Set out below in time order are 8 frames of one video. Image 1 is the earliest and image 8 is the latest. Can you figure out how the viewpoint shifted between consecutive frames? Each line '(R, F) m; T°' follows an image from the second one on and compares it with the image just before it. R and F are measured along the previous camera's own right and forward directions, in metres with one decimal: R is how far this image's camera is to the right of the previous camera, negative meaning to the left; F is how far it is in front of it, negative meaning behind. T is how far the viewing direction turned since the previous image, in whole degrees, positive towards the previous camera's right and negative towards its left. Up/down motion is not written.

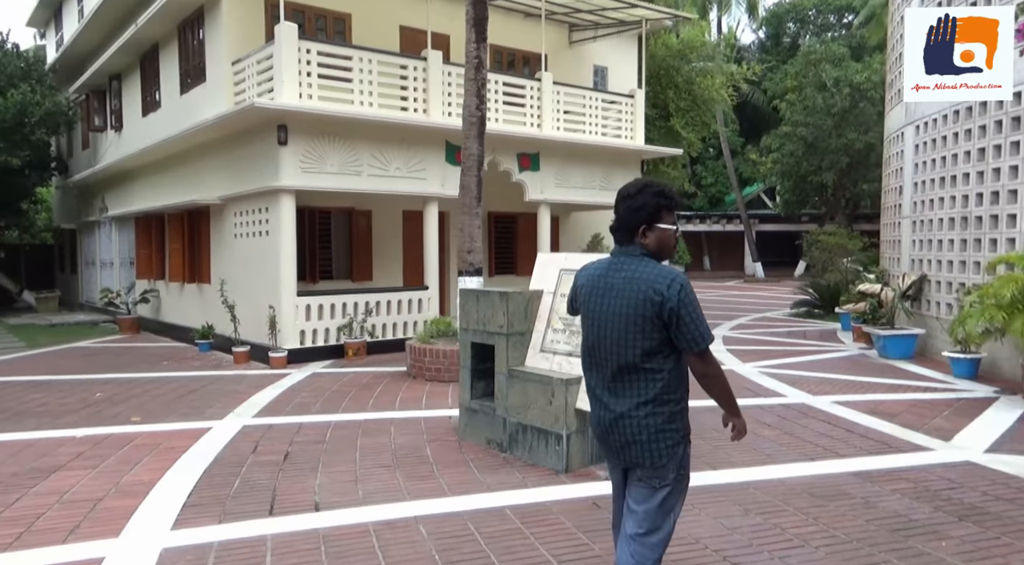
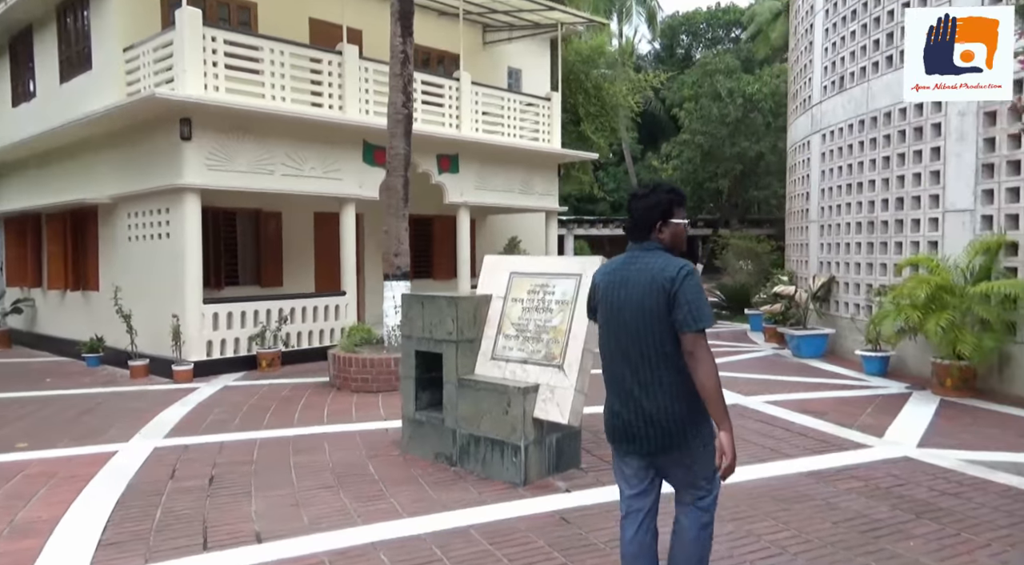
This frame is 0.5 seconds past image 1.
(-0.3, +0.2) m; +8°
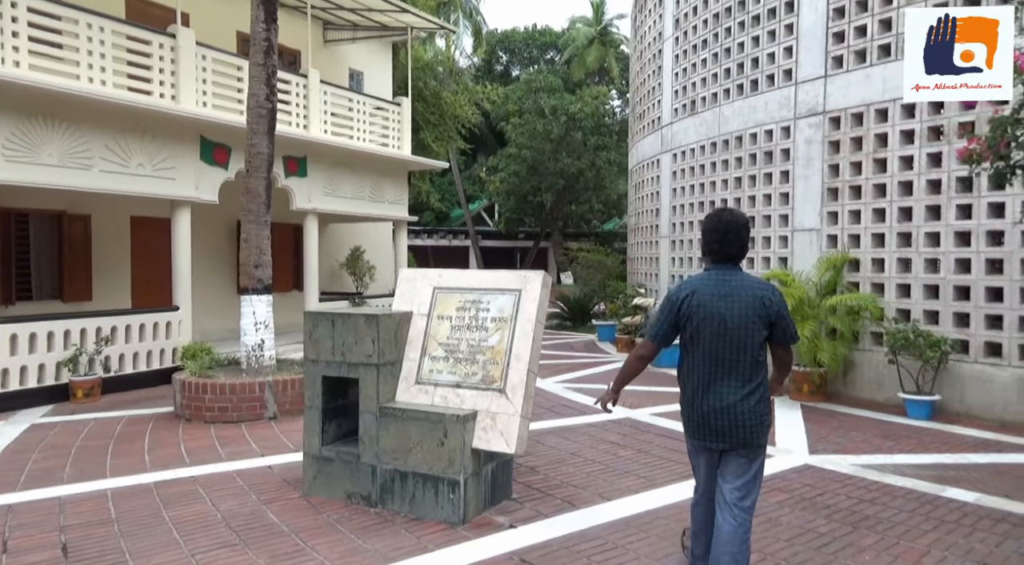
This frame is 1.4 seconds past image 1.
(-0.7, +0.5) m; +15°
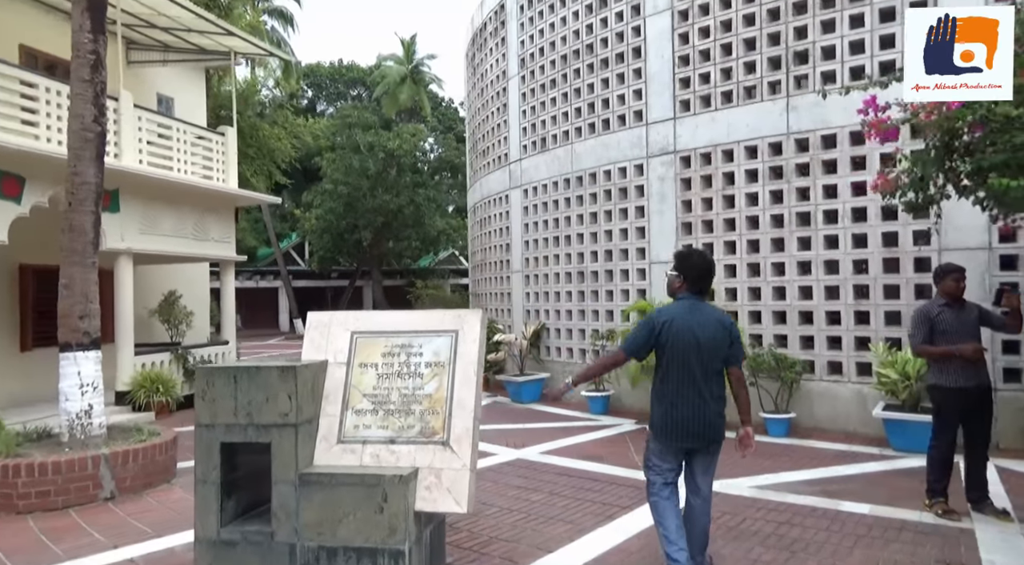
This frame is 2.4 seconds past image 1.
(-0.7, +0.4) m; +16°
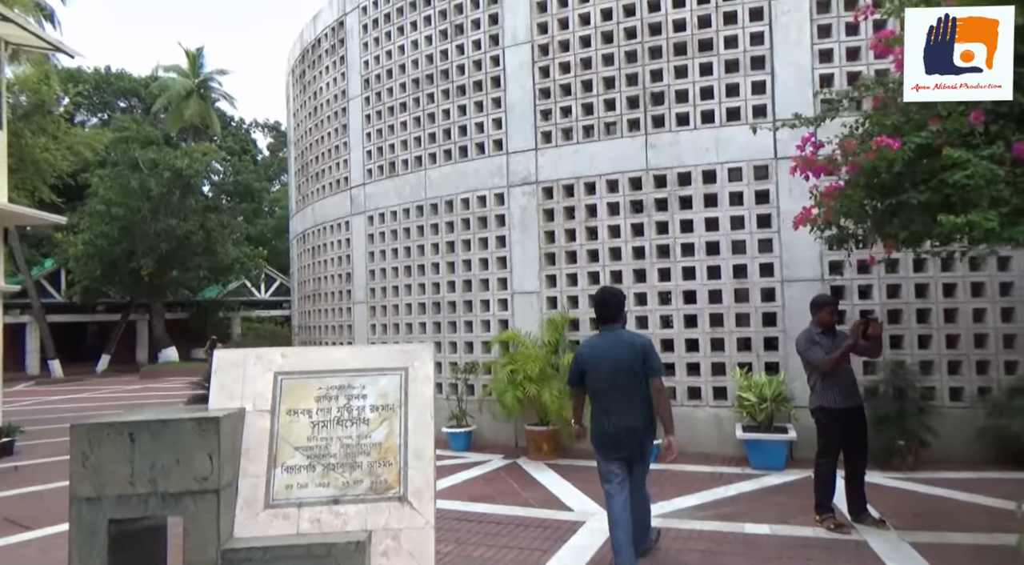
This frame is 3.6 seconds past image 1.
(-0.8, +0.4) m; +17°
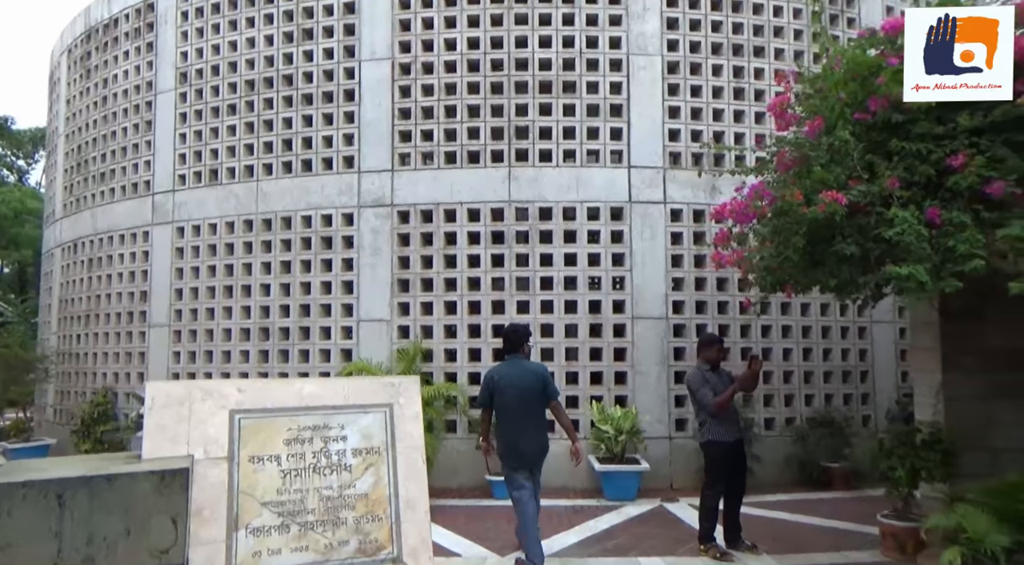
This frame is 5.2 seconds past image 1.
(-1.0, +0.4) m; +19°
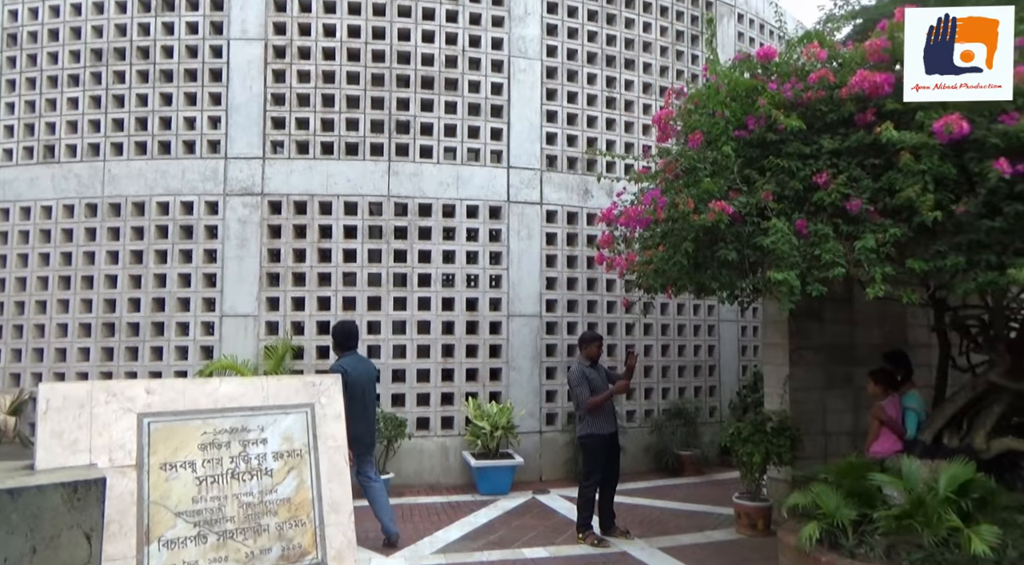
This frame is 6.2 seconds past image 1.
(-0.3, 0.0) m; +12°
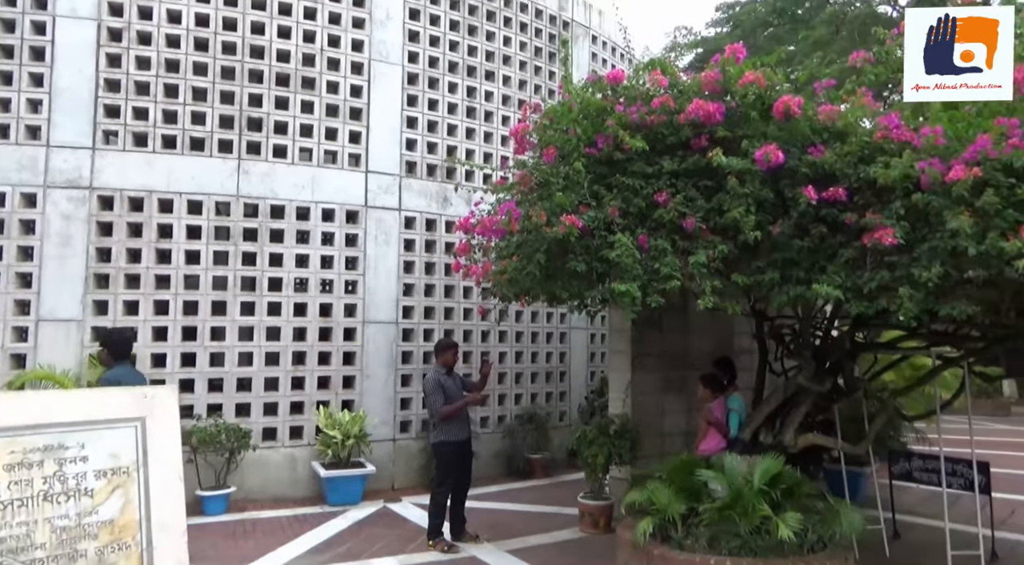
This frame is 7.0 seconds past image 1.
(0.0, 0.0) m; +11°
